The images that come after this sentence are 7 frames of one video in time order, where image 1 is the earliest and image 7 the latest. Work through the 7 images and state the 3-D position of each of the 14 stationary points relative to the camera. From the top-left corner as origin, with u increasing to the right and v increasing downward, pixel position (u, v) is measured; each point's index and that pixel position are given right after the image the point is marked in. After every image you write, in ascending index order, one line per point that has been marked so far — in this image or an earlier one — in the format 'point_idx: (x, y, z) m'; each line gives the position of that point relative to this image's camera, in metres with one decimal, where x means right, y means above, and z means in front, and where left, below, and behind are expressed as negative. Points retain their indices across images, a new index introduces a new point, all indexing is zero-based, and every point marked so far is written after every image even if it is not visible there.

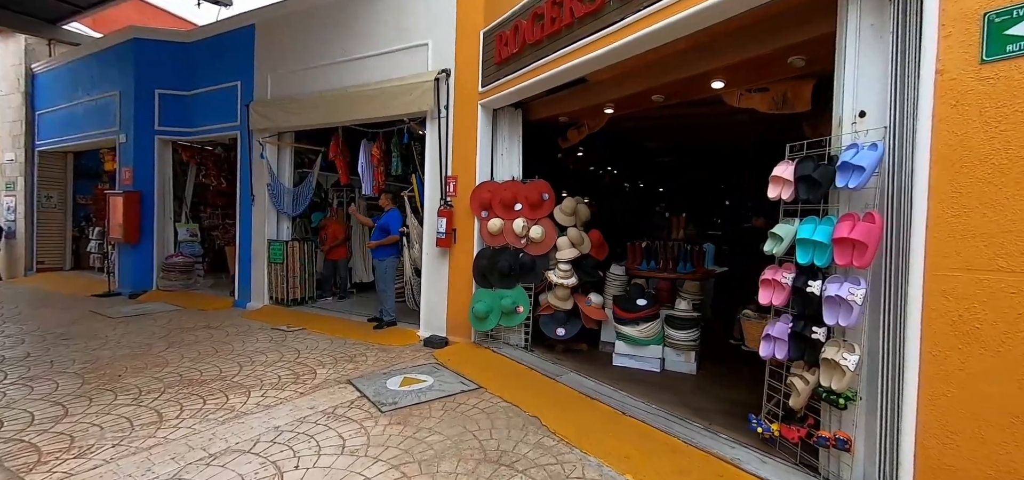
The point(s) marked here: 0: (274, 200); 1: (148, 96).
0: (-3.1, +0.5, +5.6) m
1: (-5.5, +2.2, +6.3) m
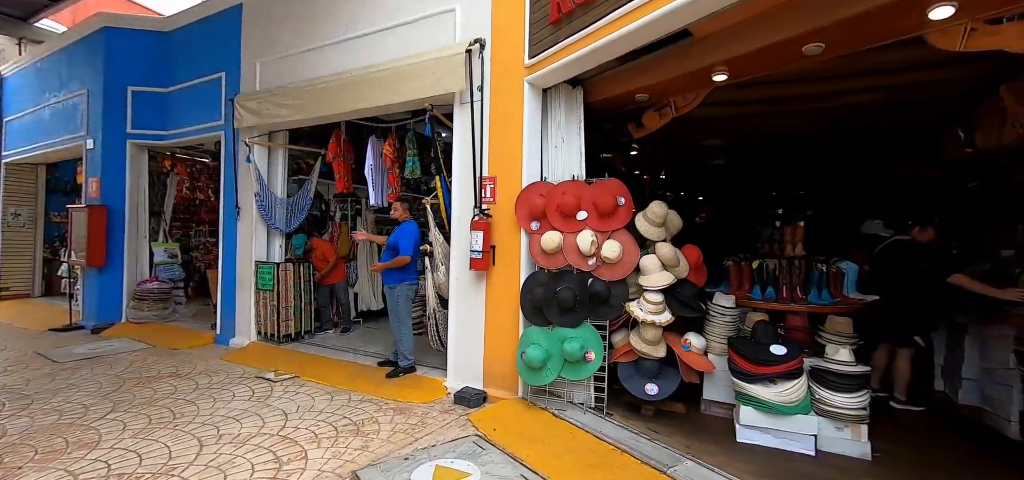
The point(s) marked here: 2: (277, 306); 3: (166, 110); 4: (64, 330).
0: (-2.7, +0.3, +4.5) m
1: (-5.0, +1.9, +5.4) m
2: (-2.5, -0.7, +4.4) m
3: (-4.4, +1.7, +5.4) m
4: (-5.6, -1.1, +5.2) m
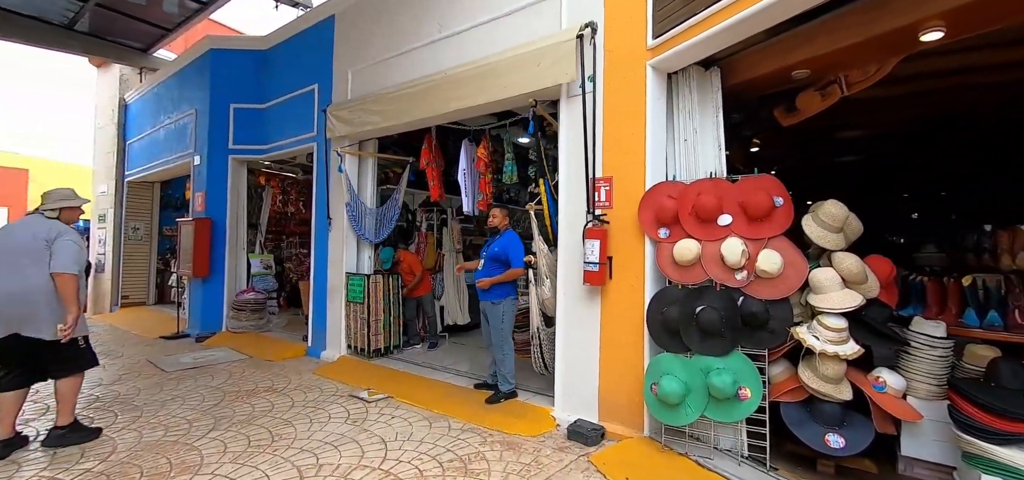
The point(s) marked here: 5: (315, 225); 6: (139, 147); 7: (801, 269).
0: (-1.7, +0.2, +4.4) m
1: (-3.8, +1.7, +5.6) m
2: (-1.5, -0.8, +4.2) m
3: (-3.3, +1.5, +5.5) m
4: (-4.4, -1.3, +5.5) m
5: (-2.3, +0.2, +4.8) m
6: (-6.6, +1.6, +7.4) m
7: (+1.6, -0.2, +2.4) m
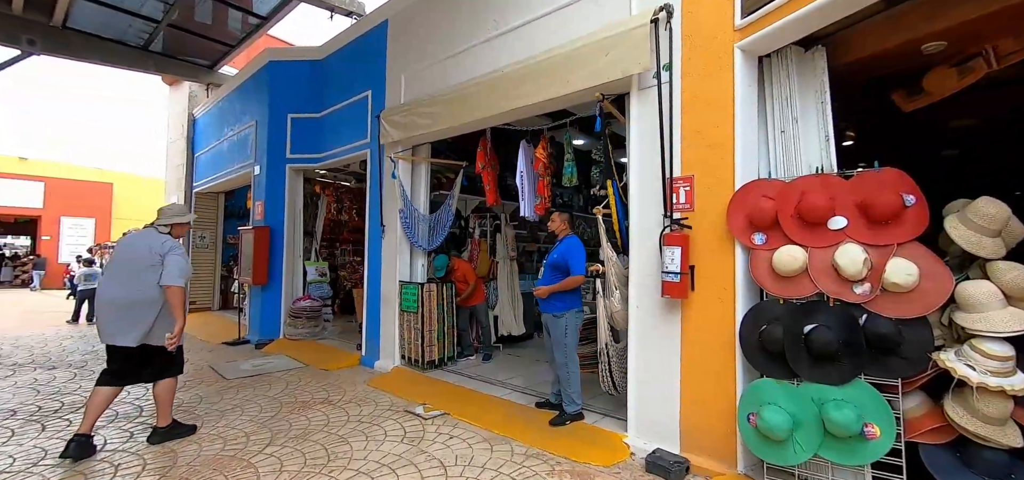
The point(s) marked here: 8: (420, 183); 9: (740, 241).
0: (-1.1, +0.1, +4.3) m
1: (-3.1, +1.6, +5.7) m
2: (-0.9, -0.9, +4.1) m
3: (-2.6, +1.4, +5.6) m
4: (-3.7, -1.4, +5.6) m
5: (-1.6, +0.1, +4.8) m
6: (-5.7, +1.5, +7.8) m
7: (+2.0, -0.2, +1.9) m
8: (-1.0, +0.6, +4.4) m
9: (+1.3, 0.0, +2.4) m
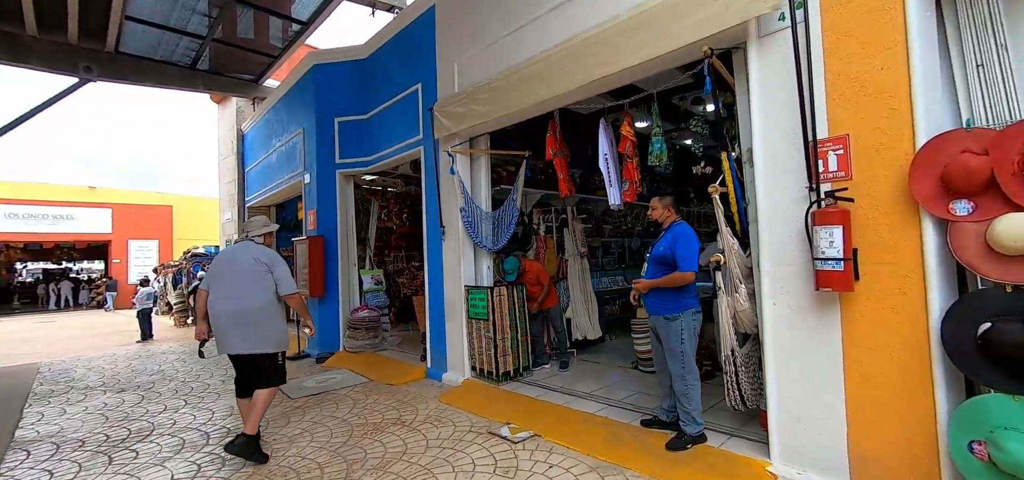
0: (-0.4, +0.1, +3.9) m
1: (-2.4, +1.5, +5.5) m
2: (-0.2, -0.9, +3.7) m
3: (-1.8, +1.3, +5.3) m
4: (-2.8, -1.5, +5.4) m
5: (-0.9, +0.1, +4.4) m
6: (-4.8, +1.2, +7.8) m
7: (+2.5, 0.0, +1.3) m
8: (-0.3, +0.6, +4.1) m
9: (+1.8, +0.1, +1.8) m
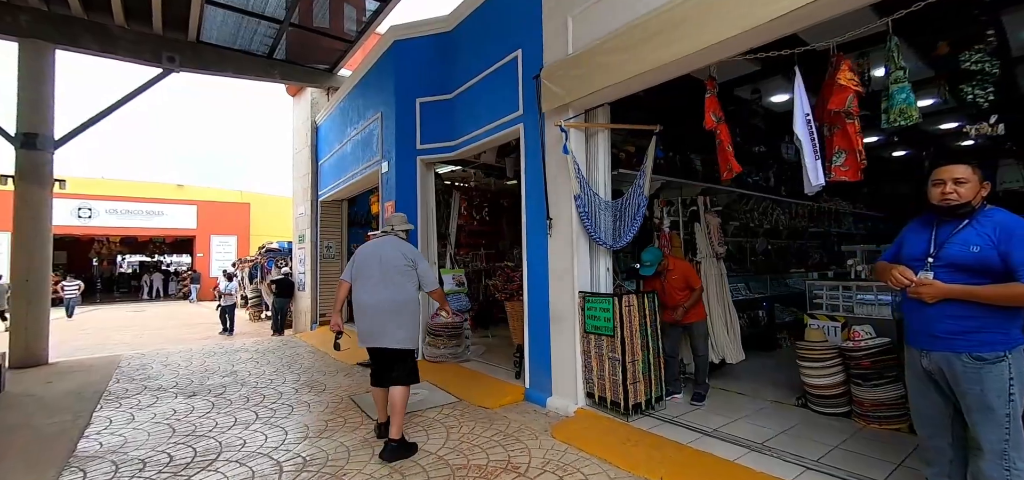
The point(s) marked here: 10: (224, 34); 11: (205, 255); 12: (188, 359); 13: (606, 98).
0: (+0.6, +0.1, +3.1) m
1: (-1.2, +1.6, +5.0) m
2: (+0.7, -0.8, +2.9) m
3: (-0.7, +1.4, +4.7) m
4: (-1.7, -1.5, +4.9) m
5: (+0.1, +0.1, +3.7) m
6: (-3.3, +1.3, +7.5) m
7: (+3.1, 0.0, +0.2) m
8: (+0.7, +0.6, +3.3) m
9: (+2.5, +0.1, +0.8) m
10: (-4.3, +3.1, +6.3) m
11: (-14.5, -0.7, +19.9) m
12: (-4.5, -1.6, +5.8) m
13: (+0.7, +1.1, +3.1) m
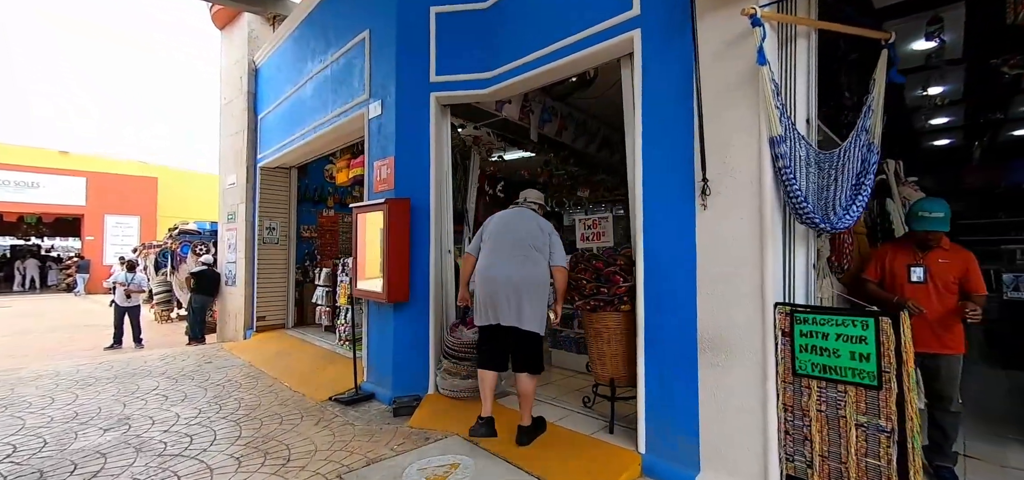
0: (+1.2, +0.2, +1.8) m
1: (-0.8, +1.7, +3.4) m
2: (+1.4, -0.7, +1.6) m
3: (-0.2, +1.6, +3.2) m
4: (-1.3, -1.3, +3.3) m
5: (+0.7, +0.2, +2.3) m
6: (-3.2, +1.6, +5.6) m
7: (+4.1, 0.0, -0.7) m
8: (+1.3, +0.8, +1.9) m
9: (+3.5, +0.2, -0.3) m
10: (-3.9, +3.4, +4.2) m
11: (-16.1, +0.1, +16.2) m
12: (-4.1, -1.4, +3.7) m
13: (+1.4, +1.2, +1.8) m
